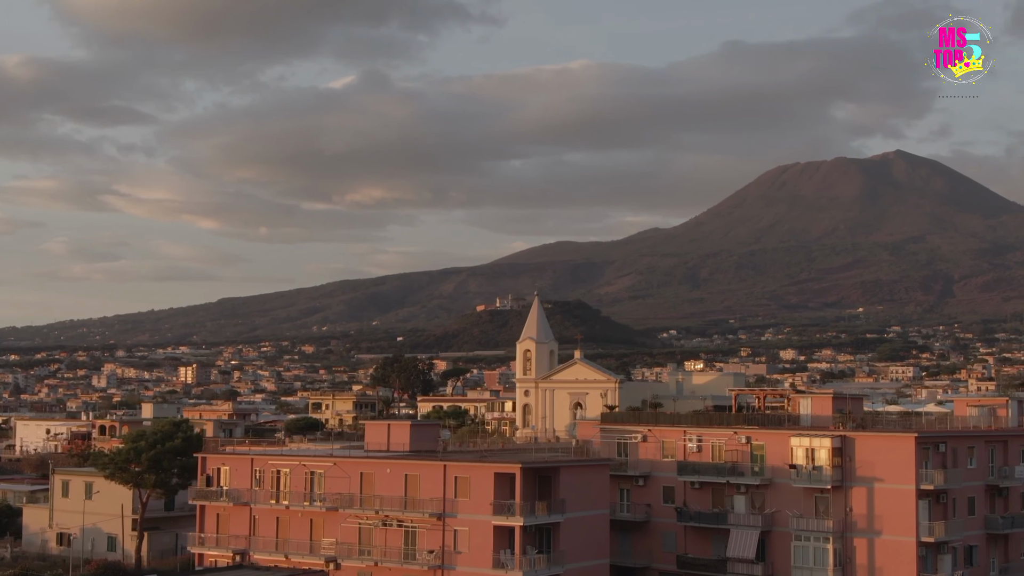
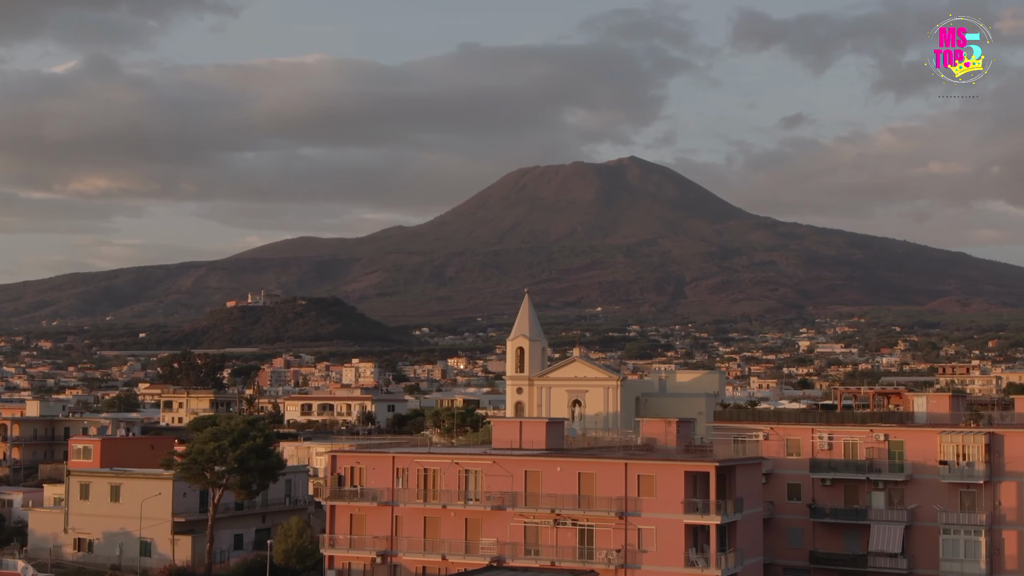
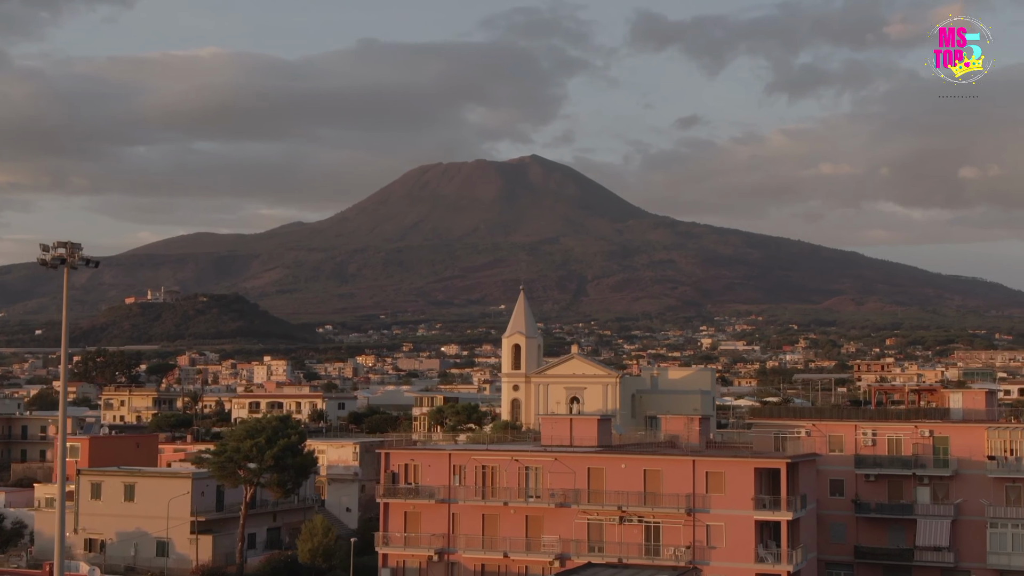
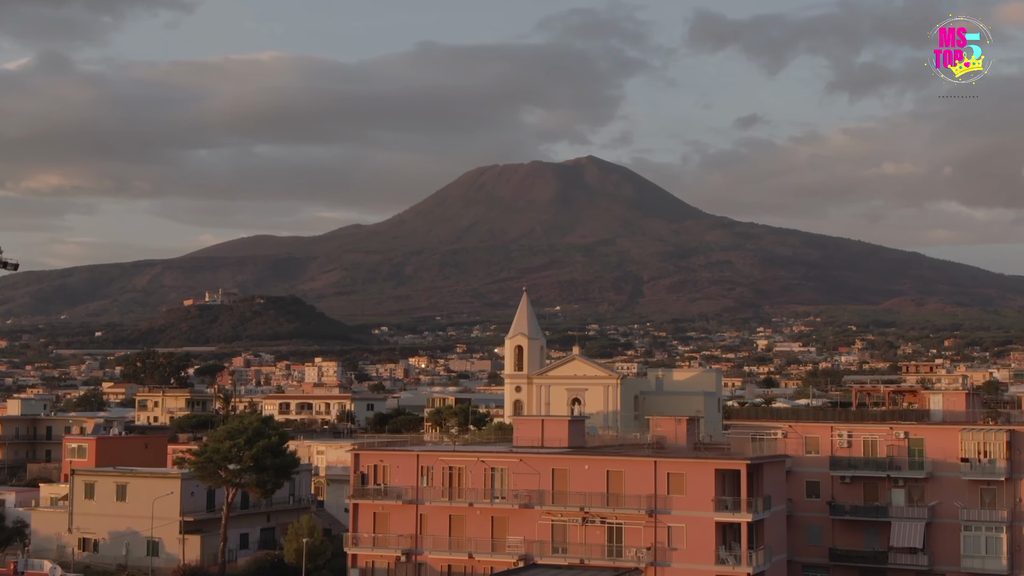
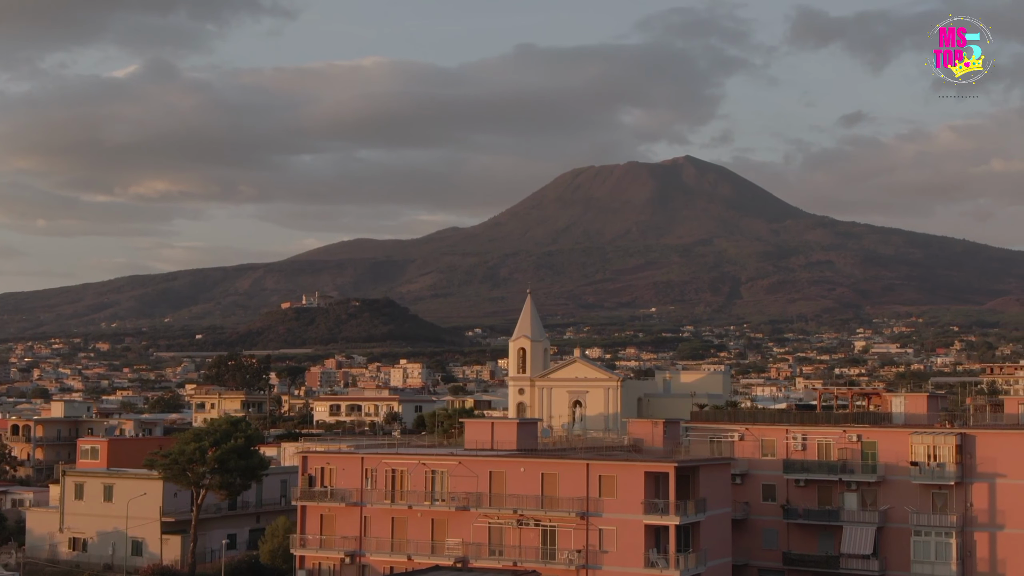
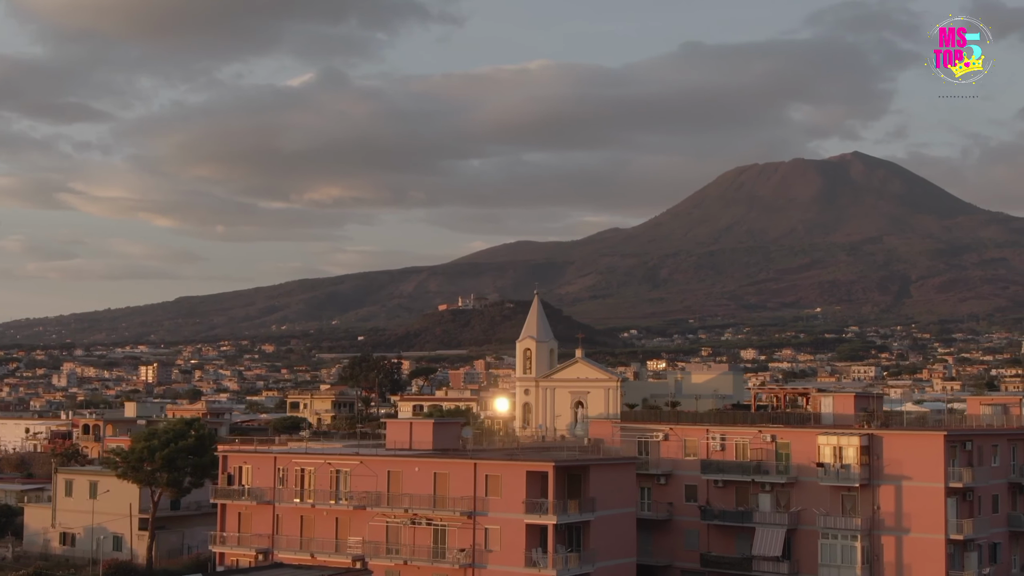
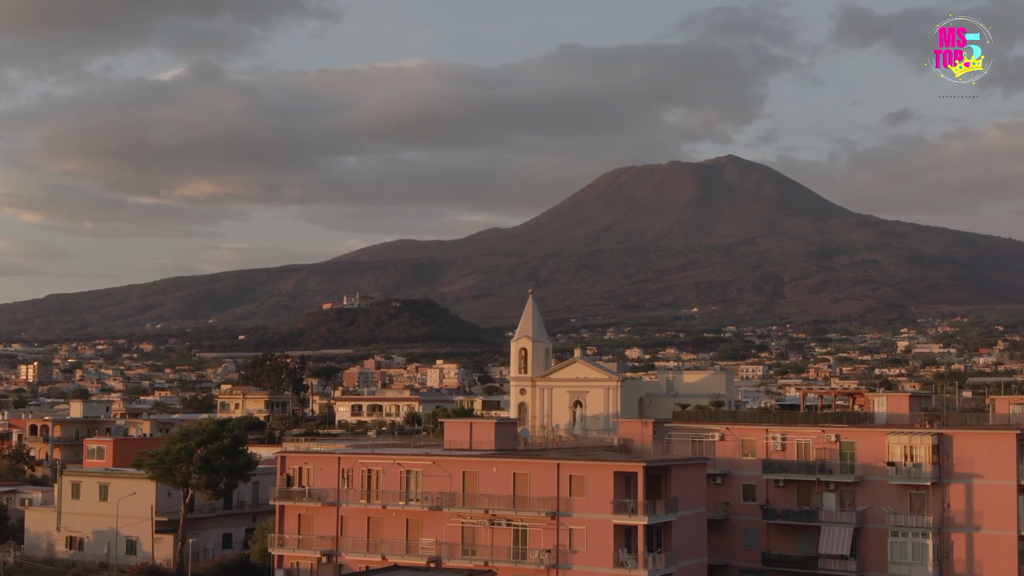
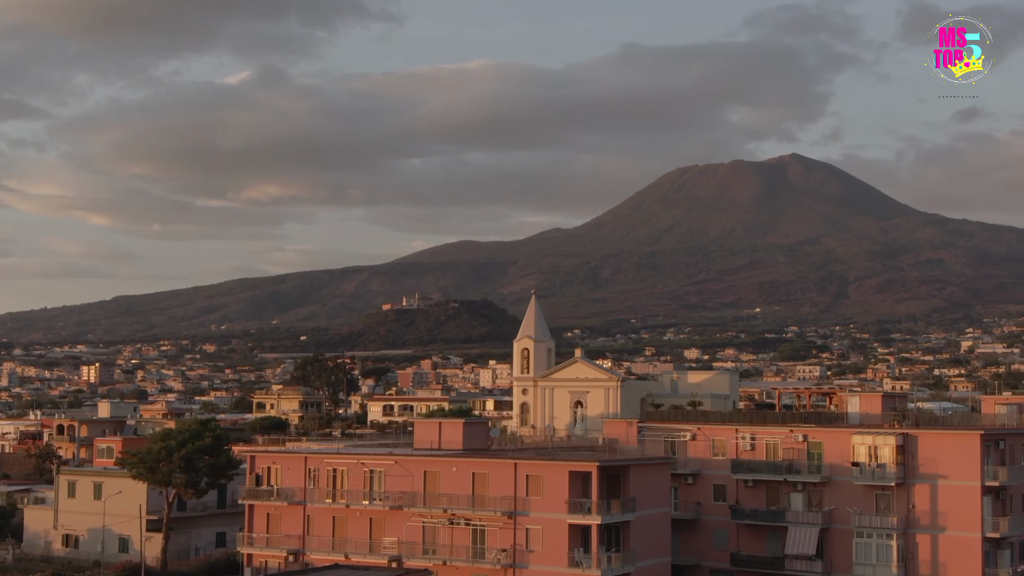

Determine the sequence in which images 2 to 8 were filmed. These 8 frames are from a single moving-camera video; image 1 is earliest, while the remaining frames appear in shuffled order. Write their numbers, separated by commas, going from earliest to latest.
6, 8, 7, 5, 2, 4, 3
